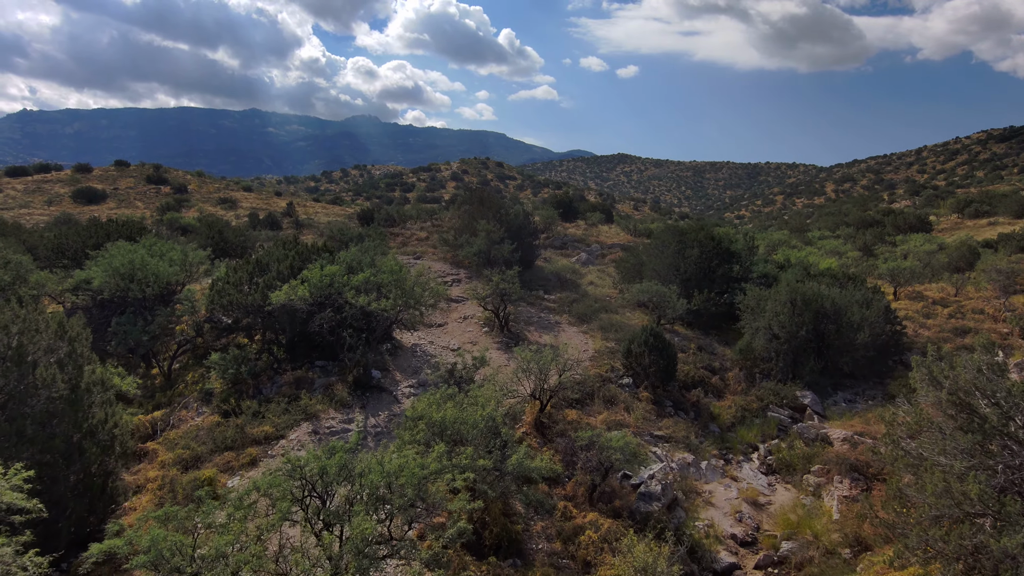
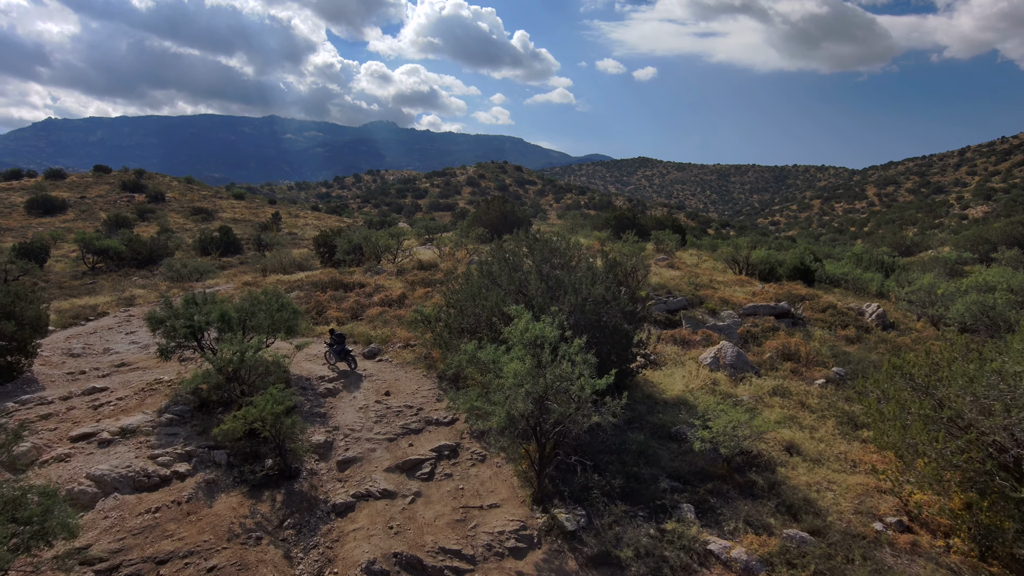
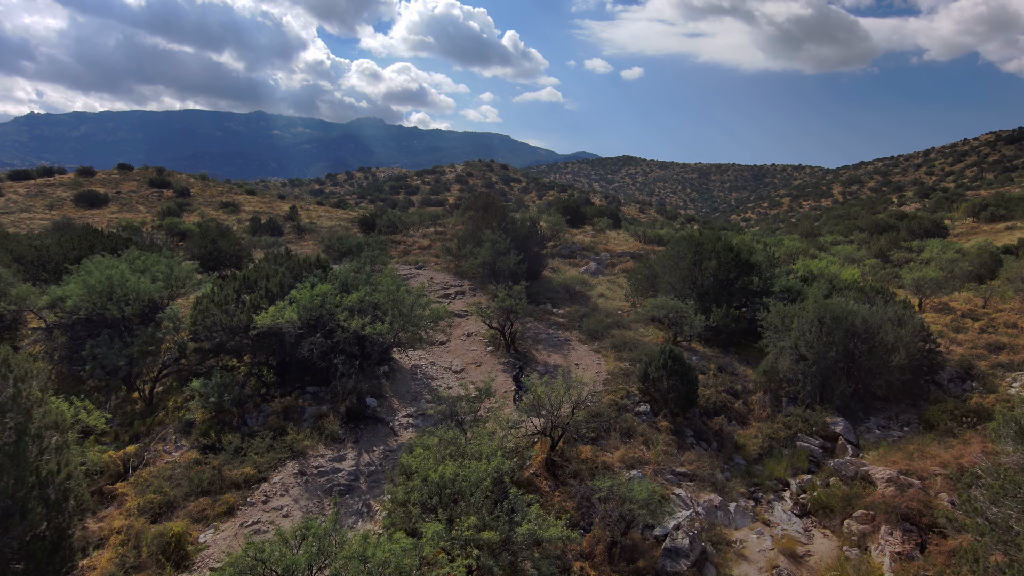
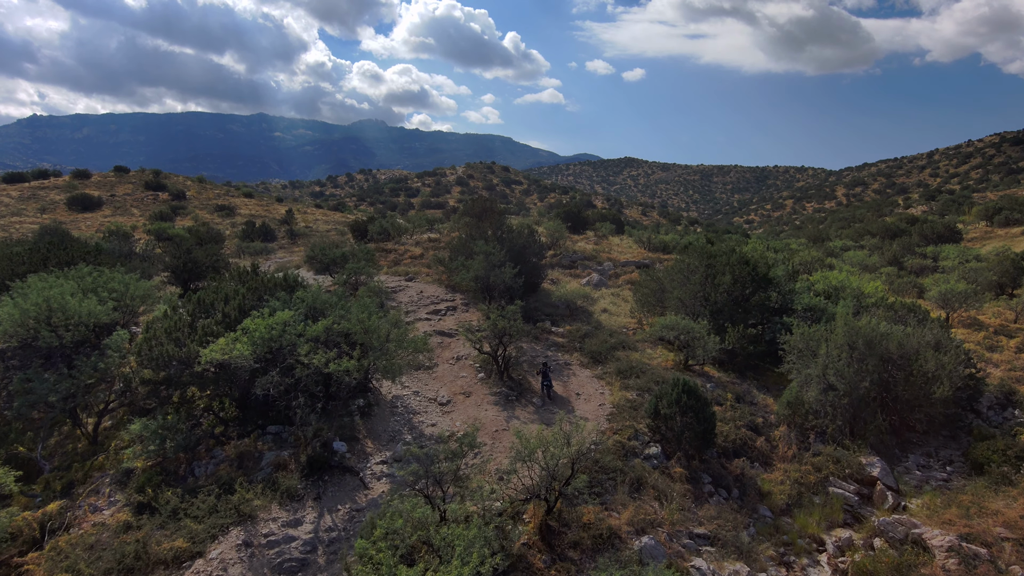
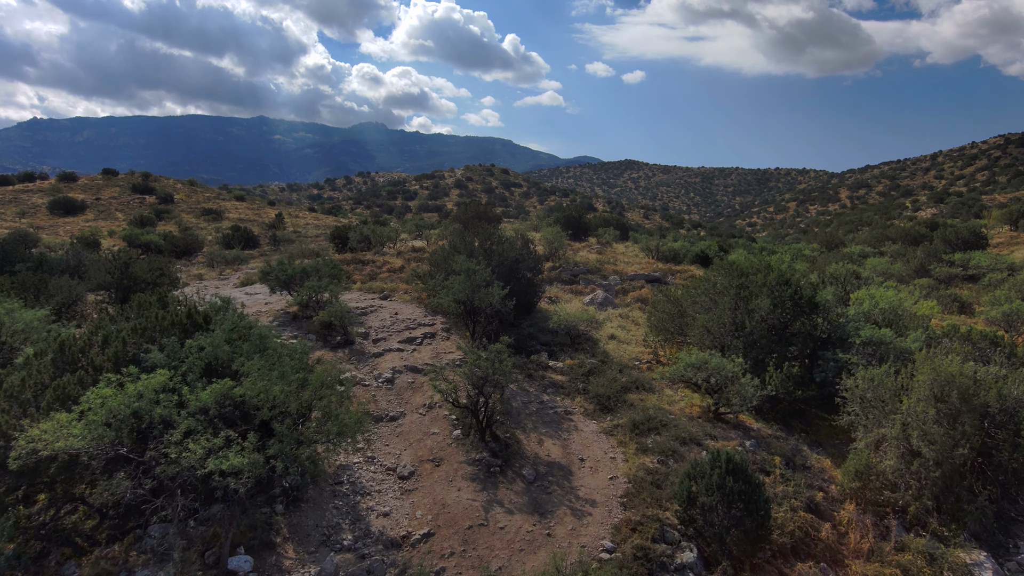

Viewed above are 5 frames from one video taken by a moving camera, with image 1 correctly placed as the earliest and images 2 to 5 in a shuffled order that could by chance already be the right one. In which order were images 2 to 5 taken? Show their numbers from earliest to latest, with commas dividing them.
3, 4, 5, 2
